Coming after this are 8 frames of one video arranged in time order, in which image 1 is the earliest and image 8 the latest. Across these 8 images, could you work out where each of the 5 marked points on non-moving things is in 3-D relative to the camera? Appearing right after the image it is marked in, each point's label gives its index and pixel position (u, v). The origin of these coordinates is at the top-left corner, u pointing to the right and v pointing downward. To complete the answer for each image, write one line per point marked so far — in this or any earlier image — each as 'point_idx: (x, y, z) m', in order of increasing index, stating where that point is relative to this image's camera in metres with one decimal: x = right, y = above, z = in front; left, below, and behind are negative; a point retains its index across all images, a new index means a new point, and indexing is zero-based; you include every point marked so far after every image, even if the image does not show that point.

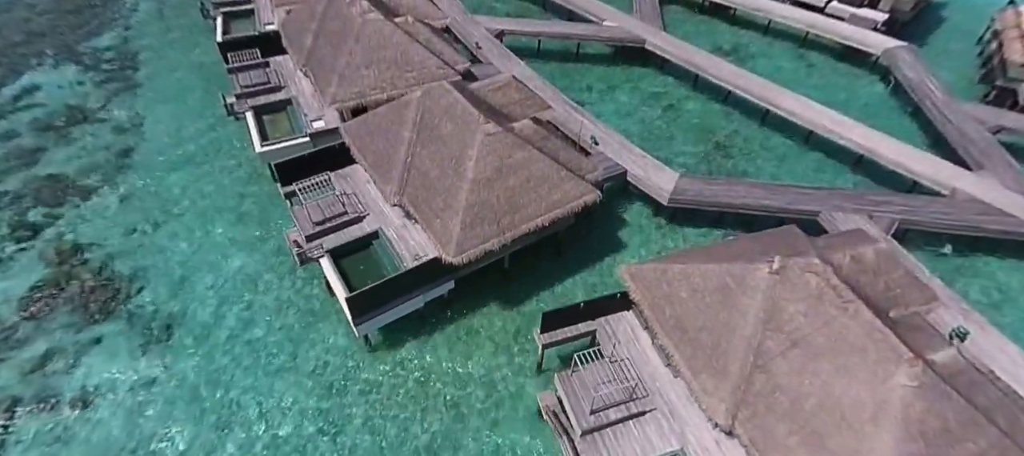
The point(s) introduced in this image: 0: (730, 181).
0: (+6.9, +1.5, +14.6) m
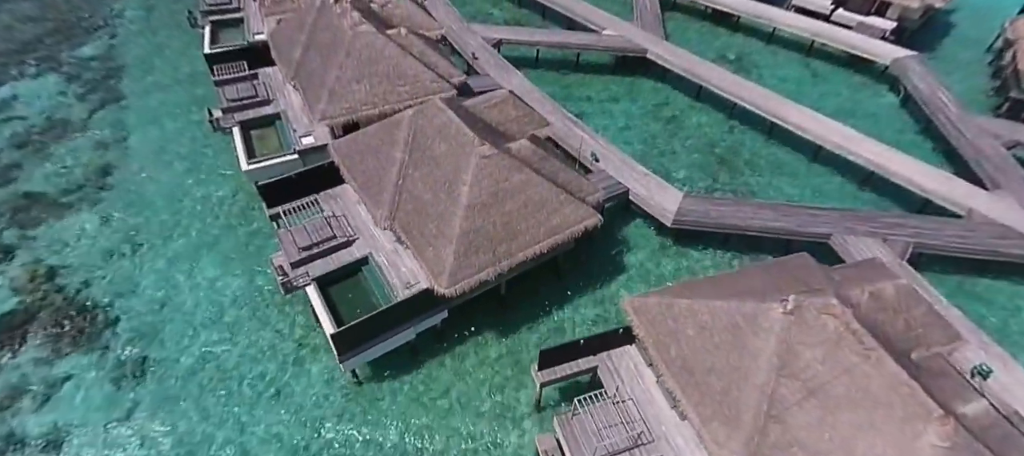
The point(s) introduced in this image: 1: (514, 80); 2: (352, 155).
0: (+6.8, +0.8, +14.1) m
1: (+0.1, +6.0, +18.8) m
2: (-4.4, +2.0, +12.9) m
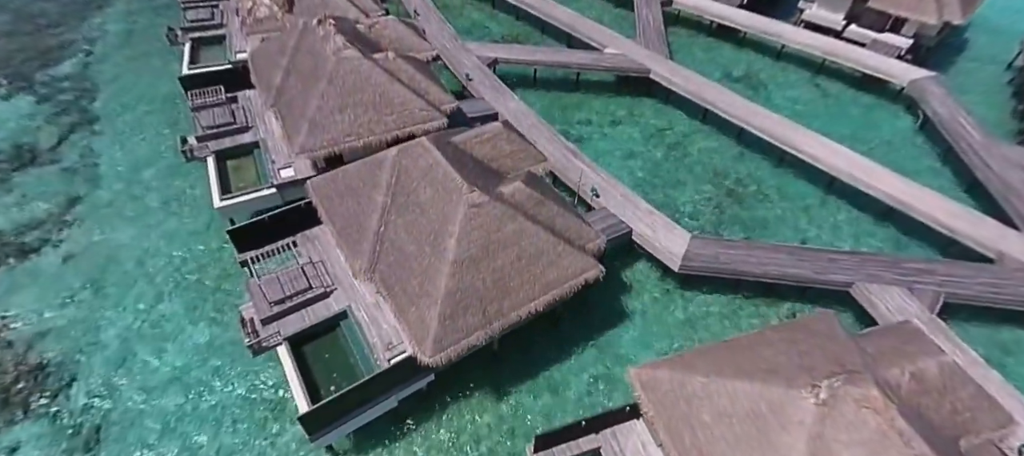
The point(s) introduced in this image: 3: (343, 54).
0: (+6.6, -0.4, +13.0) m
1: (-0.1, +4.7, +17.7) m
2: (-4.6, +0.8, +11.8) m
3: (-5.2, +5.3, +14.2) m
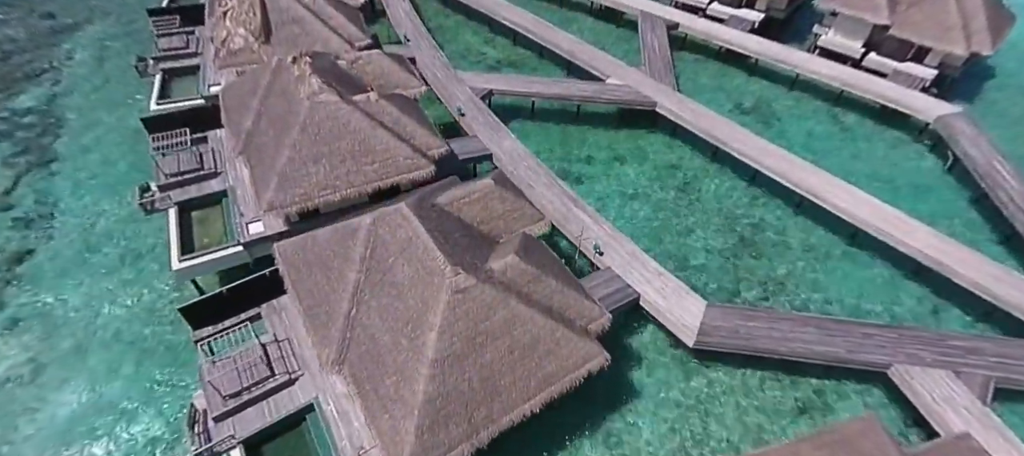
0: (+6.4, -2.1, +11.5) m
1: (-0.3, +3.0, +16.3) m
2: (-4.8, -0.9, +10.4) m
3: (-5.3, +3.6, +12.8) m
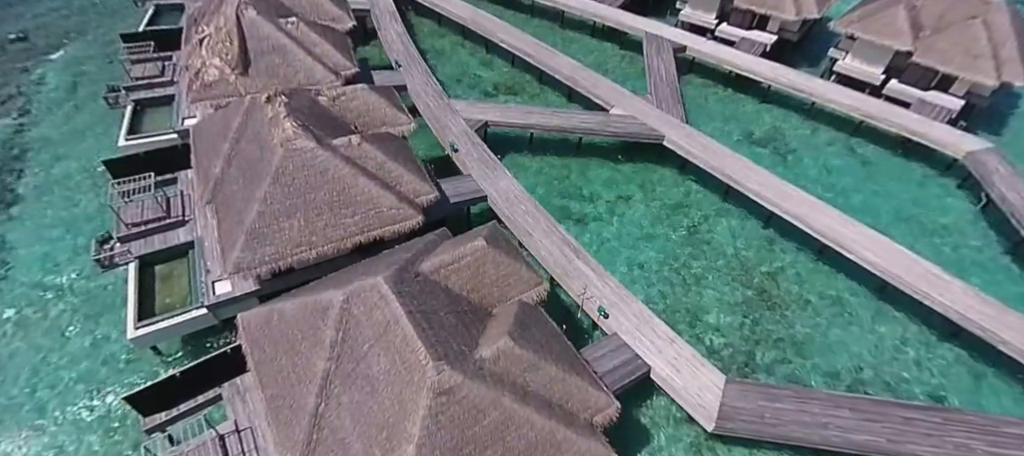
0: (+6.3, -3.6, +10.2) m
1: (-0.4, +1.5, +15.1) m
2: (-4.9, -2.3, +9.1) m
3: (-5.4, +2.1, +11.6) m
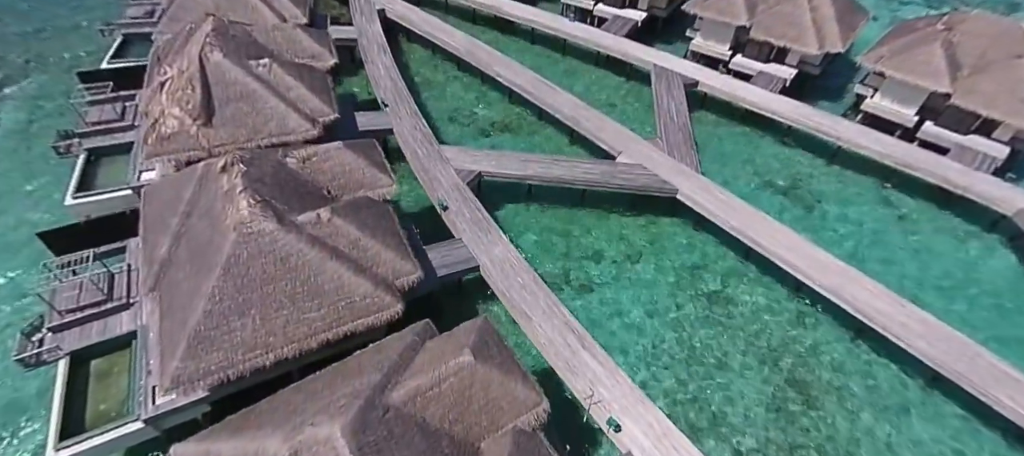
0: (+6.2, -5.6, +8.4) m
1: (-0.5, -0.6, +13.4) m
2: (-5.0, -4.4, +7.3) m
3: (-5.6, +0.1, +9.9) m
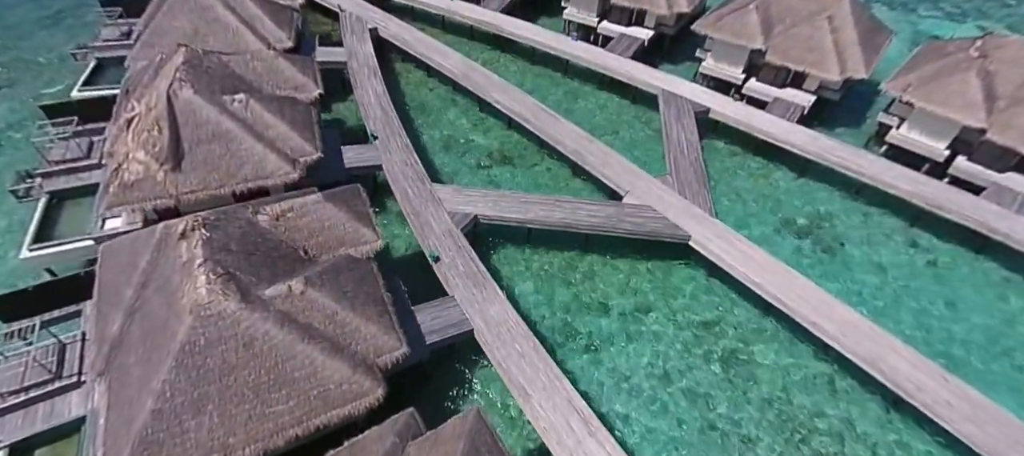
0: (+6.1, -7.2, +7.2) m
1: (-0.6, -2.1, +12.1) m
2: (-5.1, -5.9, +6.1) m
3: (-5.7, -1.4, +8.6) m
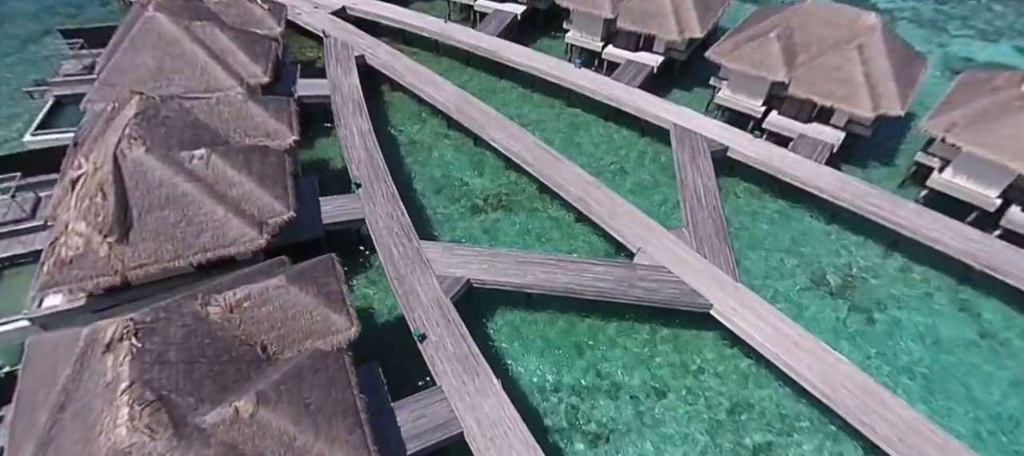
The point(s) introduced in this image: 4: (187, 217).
0: (+6.0, -9.0, +5.4) m
1: (-0.6, -4.0, +10.4) m
2: (-5.2, -7.7, +4.4) m
3: (-5.7, -3.3, +7.0) m
4: (-8.1, +0.3, +11.5) m
